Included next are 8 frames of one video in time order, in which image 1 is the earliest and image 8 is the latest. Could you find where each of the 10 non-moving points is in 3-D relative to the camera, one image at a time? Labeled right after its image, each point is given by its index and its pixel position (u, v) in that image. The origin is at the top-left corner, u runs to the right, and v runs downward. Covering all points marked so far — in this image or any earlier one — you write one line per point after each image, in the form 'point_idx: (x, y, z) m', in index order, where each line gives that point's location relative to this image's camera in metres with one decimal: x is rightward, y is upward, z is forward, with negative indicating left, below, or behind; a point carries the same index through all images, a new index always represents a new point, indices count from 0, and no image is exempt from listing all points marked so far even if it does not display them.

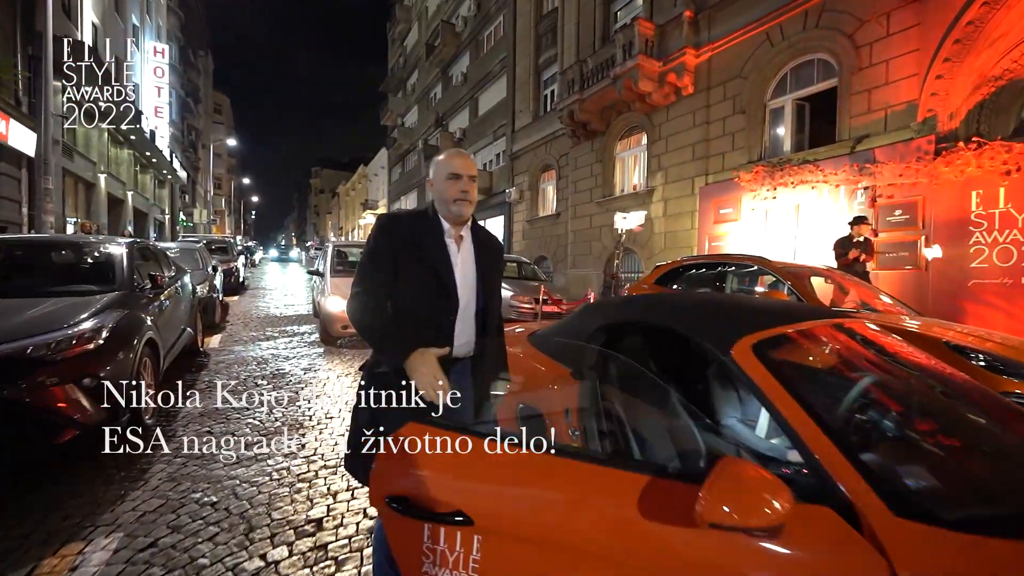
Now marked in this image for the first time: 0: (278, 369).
0: (-3.5, -1.2, +6.2) m
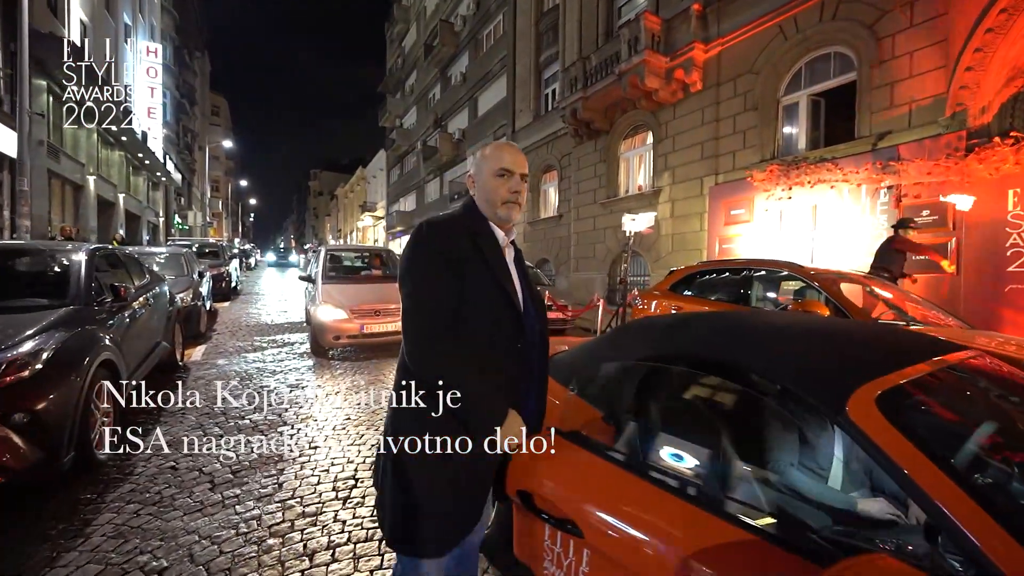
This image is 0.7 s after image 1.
0: (-3.4, -1.3, +5.7) m
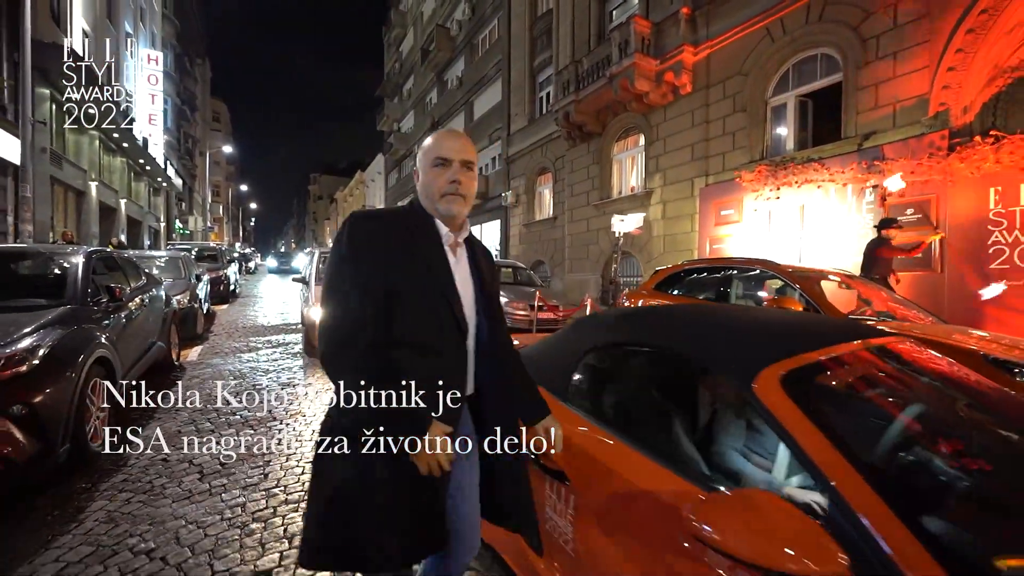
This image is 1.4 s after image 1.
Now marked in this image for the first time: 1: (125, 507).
0: (-3.6, -1.3, +5.8) m
1: (-2.7, -1.5, +2.9) m
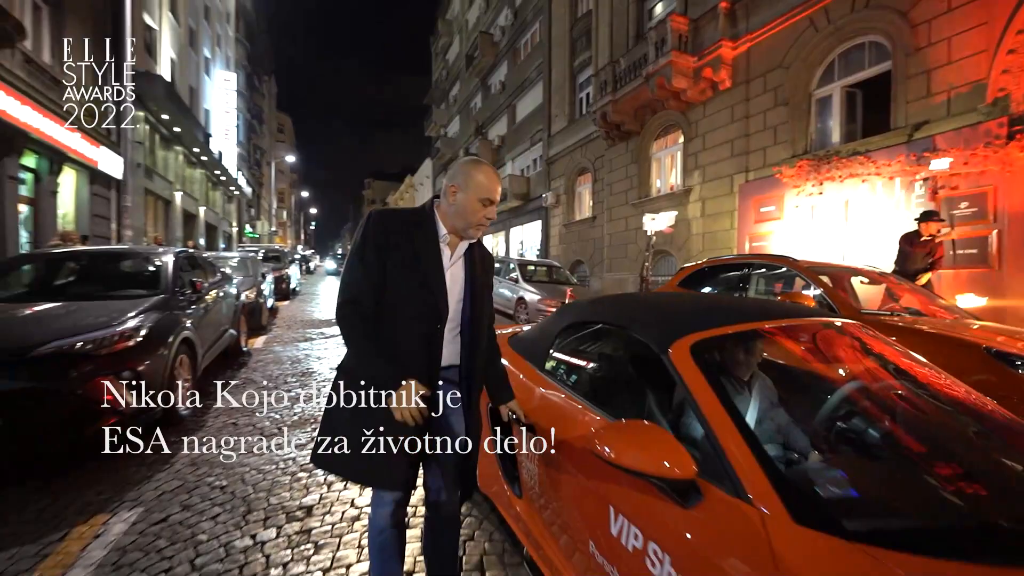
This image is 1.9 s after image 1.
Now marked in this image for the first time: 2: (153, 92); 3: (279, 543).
0: (-3.2, -1.3, +6.6) m
1: (-2.7, -1.5, +3.6) m
2: (-13.5, +7.4, +15.6) m
3: (-1.4, -1.6, +2.6) m
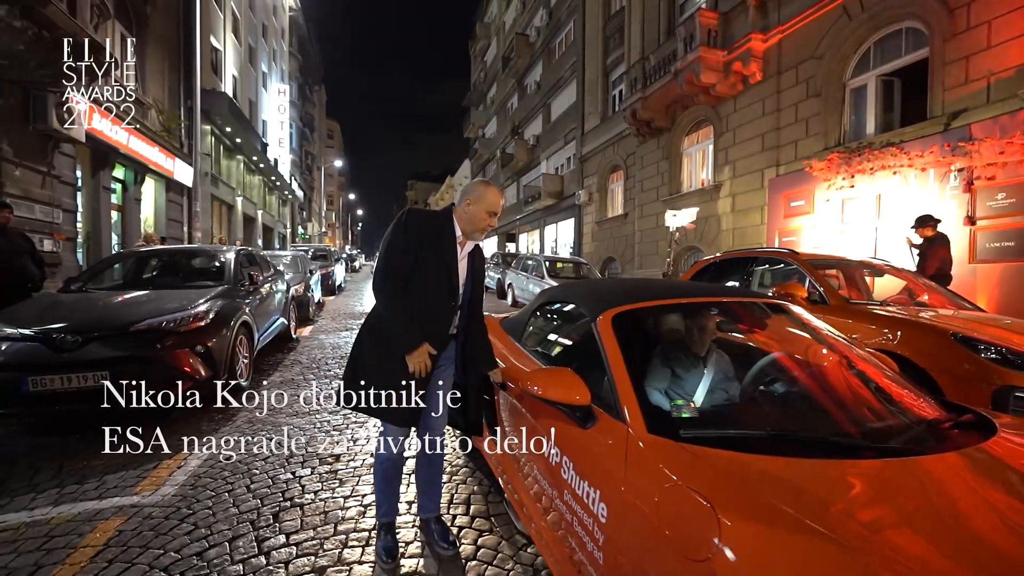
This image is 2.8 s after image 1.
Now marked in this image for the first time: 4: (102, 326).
0: (-2.9, -1.2, +7.4) m
1: (-2.7, -1.4, +4.4) m
2: (-12.3, +7.6, +17.4) m
3: (-1.5, -1.5, +3.2) m
4: (-4.0, -0.4, +4.1) m
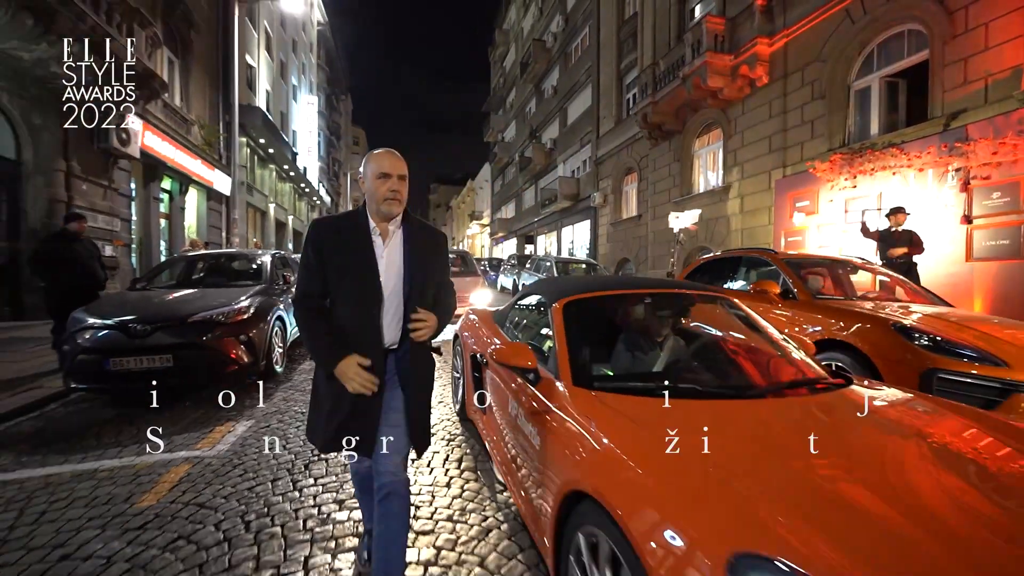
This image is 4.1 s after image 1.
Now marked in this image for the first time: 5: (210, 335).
0: (-2.8, -1.2, +8.1) m
1: (-2.7, -1.3, +5.2) m
2: (-11.6, +7.5, +18.6) m
3: (-1.6, -1.4, +3.9) m
4: (-4.1, -0.4, +4.9) m
5: (-3.6, -0.6, +4.9) m
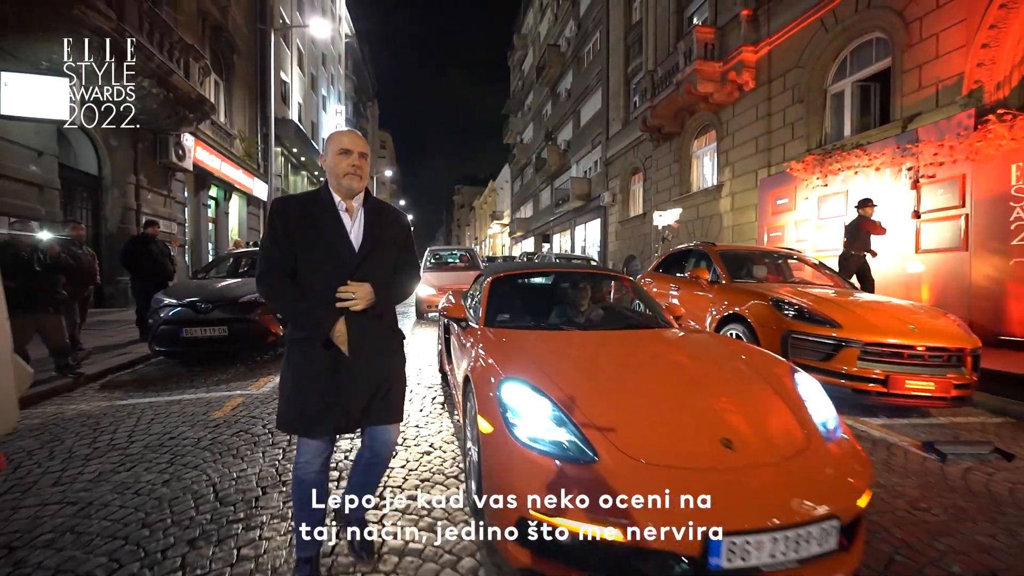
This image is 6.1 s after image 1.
0: (-3.0, -1.0, +9.5) m
1: (-3.1, -1.2, +6.5) m
2: (-11.1, +7.7, +20.5) m
3: (-2.1, -1.3, +5.2) m
4: (-4.4, -0.2, +6.3) m
5: (-3.9, -0.4, +6.4) m
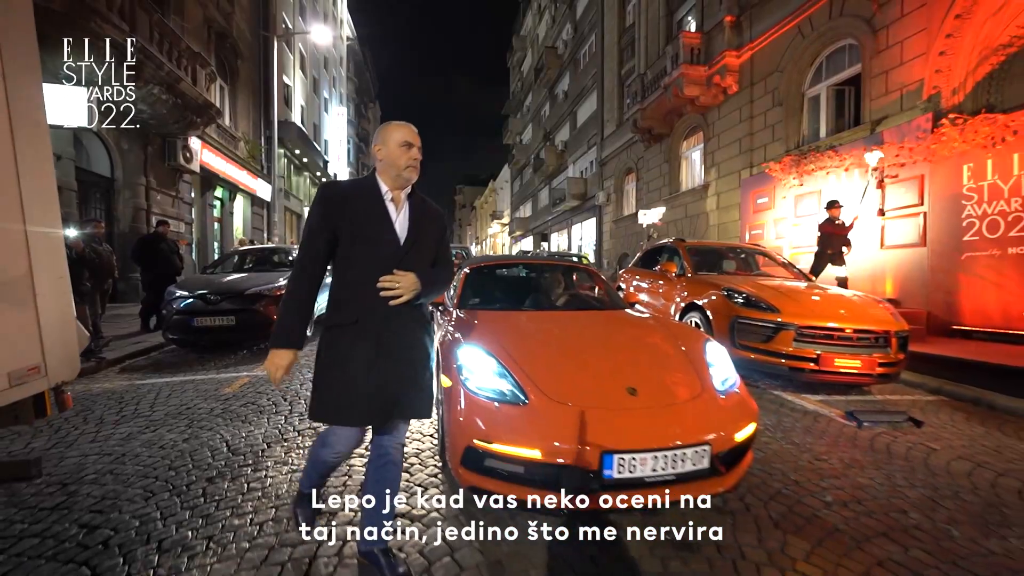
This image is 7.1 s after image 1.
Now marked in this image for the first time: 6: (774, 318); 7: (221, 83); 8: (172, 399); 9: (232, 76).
0: (-3.2, -0.8, +10.1) m
1: (-3.4, -1.0, +7.1) m
2: (-11.3, +7.8, +21.1) m
3: (-2.3, -1.1, +5.8) m
4: (-4.7, -0.1, +6.9) m
5: (-4.2, -0.3, +6.9) m
6: (+3.0, -0.3, +4.7) m
7: (-11.6, +8.2, +16.5) m
8: (-3.8, -1.2, +4.6) m
9: (-11.7, +8.9, +17.5) m
